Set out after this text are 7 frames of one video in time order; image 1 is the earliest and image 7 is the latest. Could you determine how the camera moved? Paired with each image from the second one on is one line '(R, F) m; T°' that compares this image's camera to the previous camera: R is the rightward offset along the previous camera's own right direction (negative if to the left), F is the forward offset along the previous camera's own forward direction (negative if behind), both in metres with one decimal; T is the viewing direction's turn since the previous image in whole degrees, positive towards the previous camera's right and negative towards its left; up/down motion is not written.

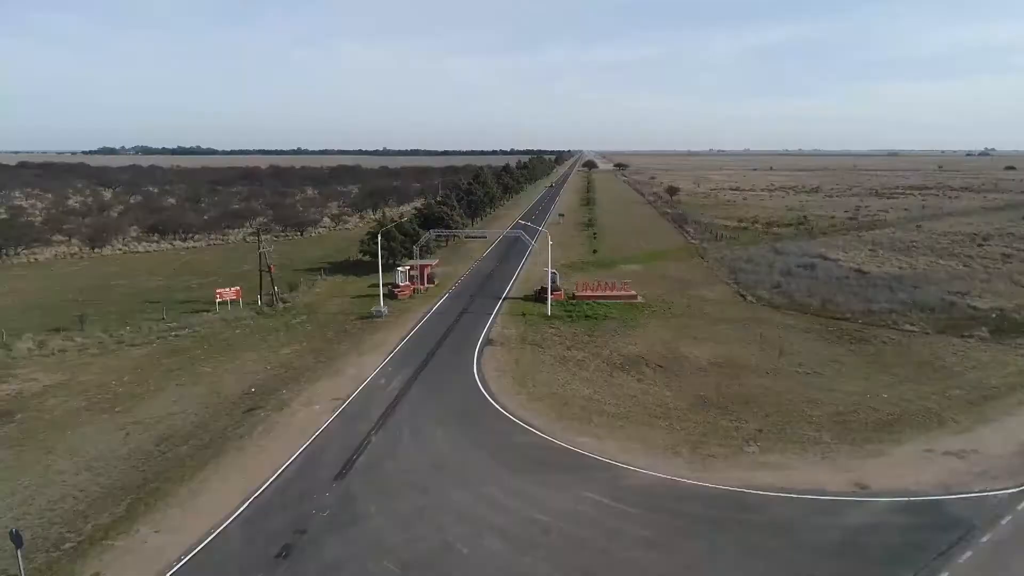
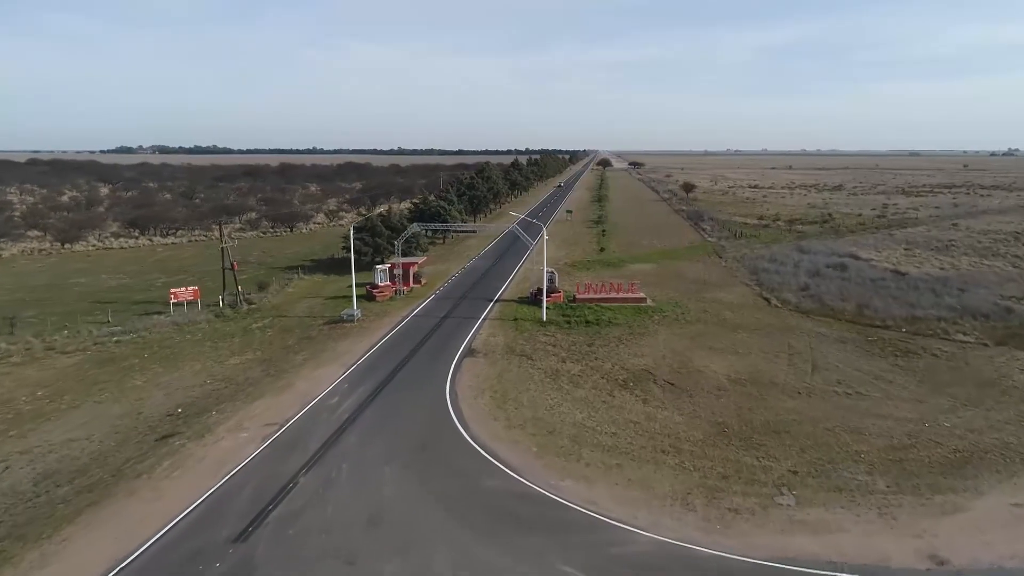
(+1.3, +5.3) m; -1°
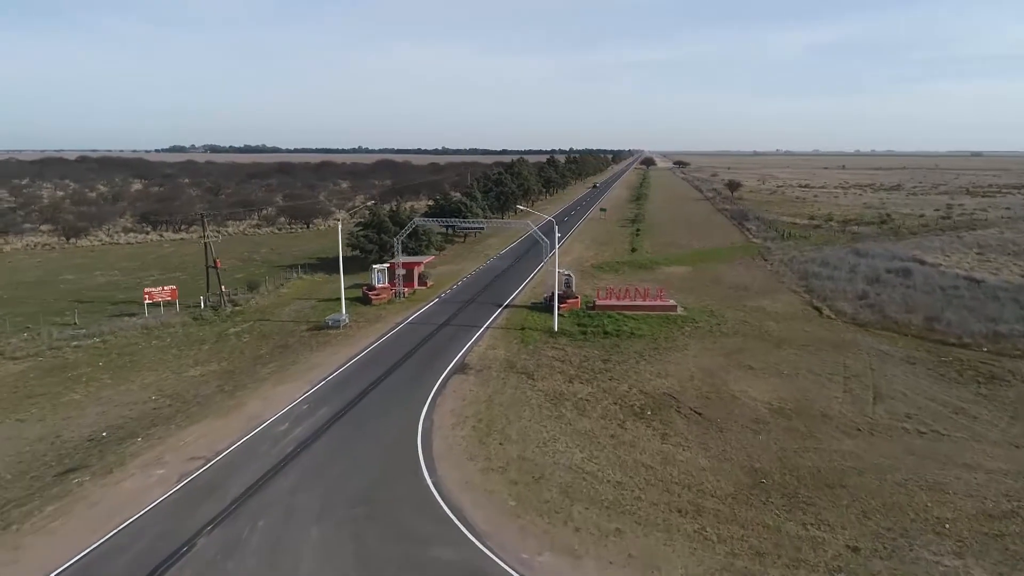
(+1.6, +4.8) m; -3°
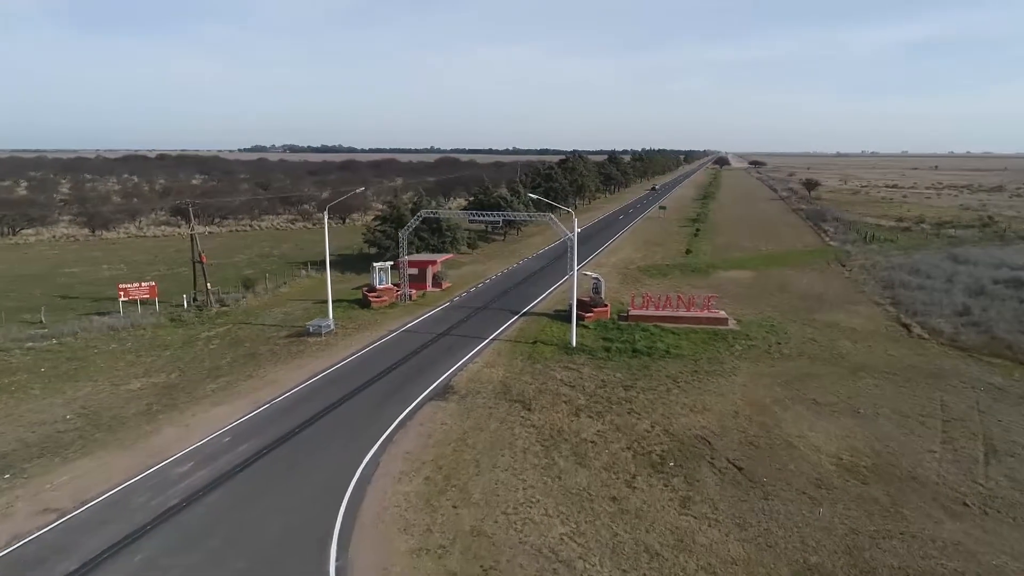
(+2.2, +5.5) m; -6°
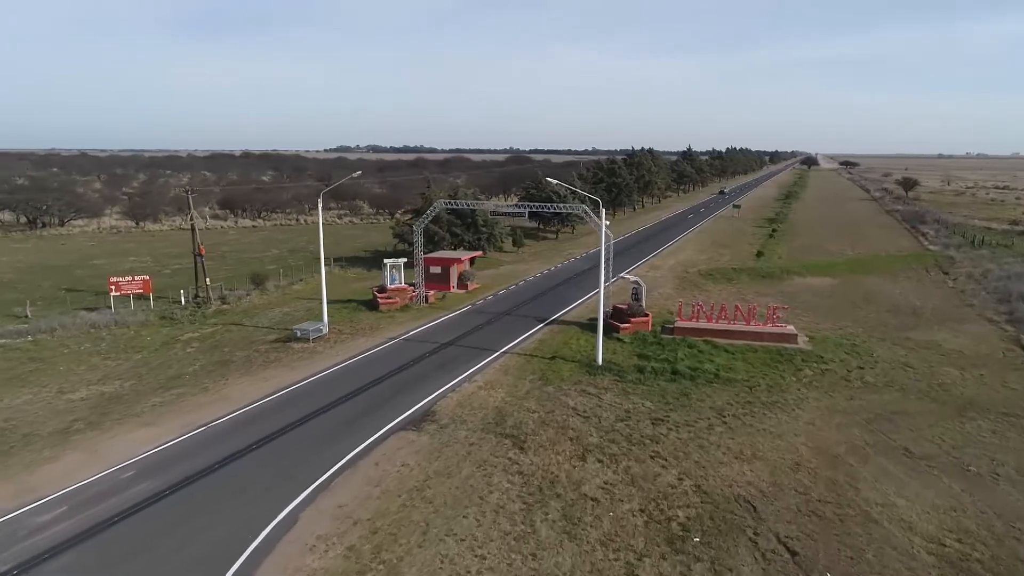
(+2.0, +4.6) m; -6°
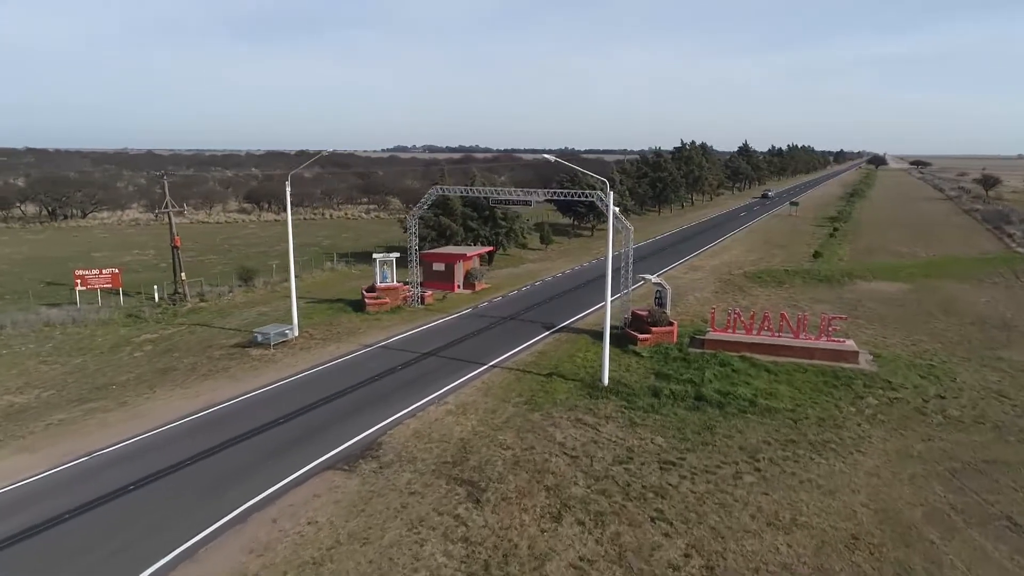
(+1.7, +4.0) m; -4°
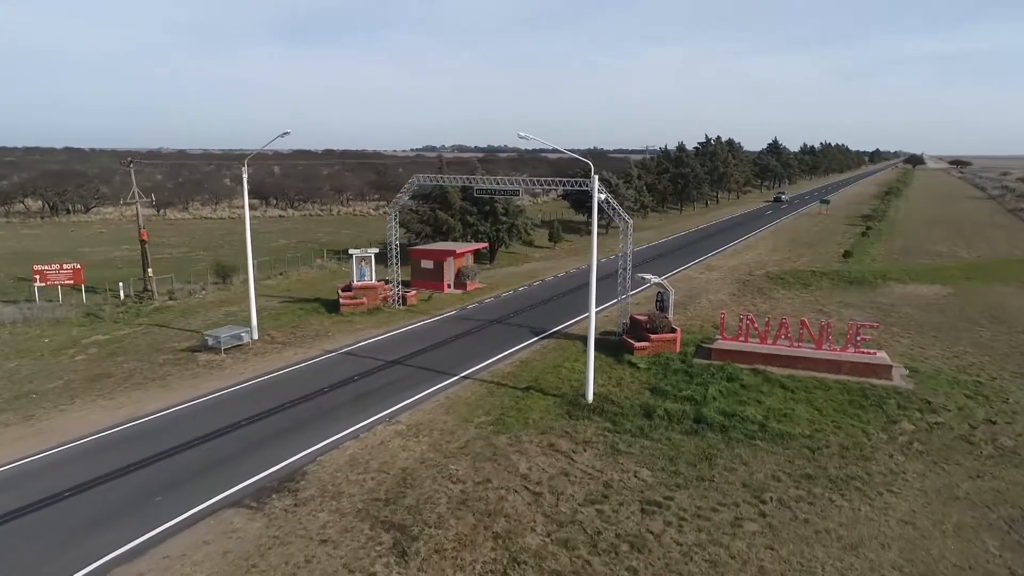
(+1.3, +2.5) m; -2°
